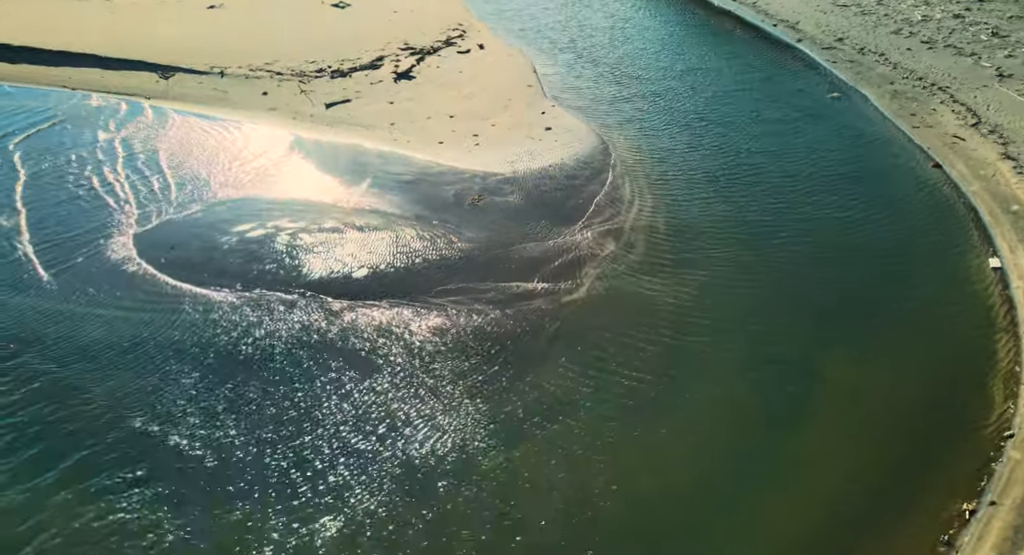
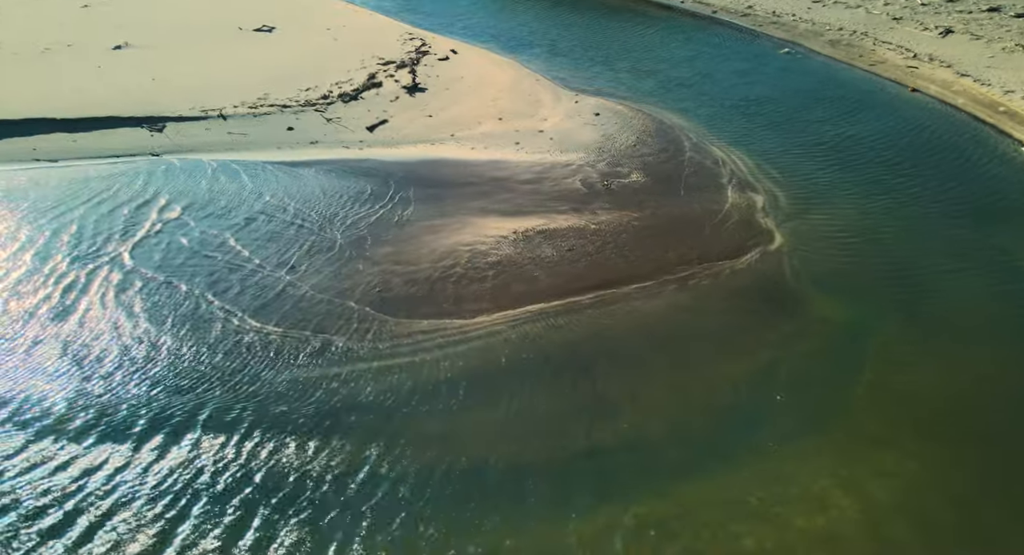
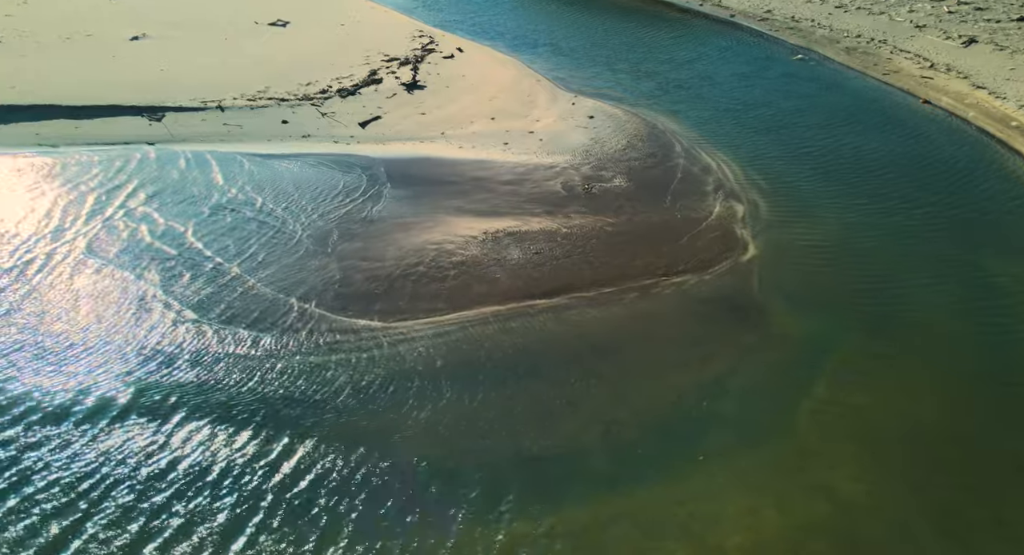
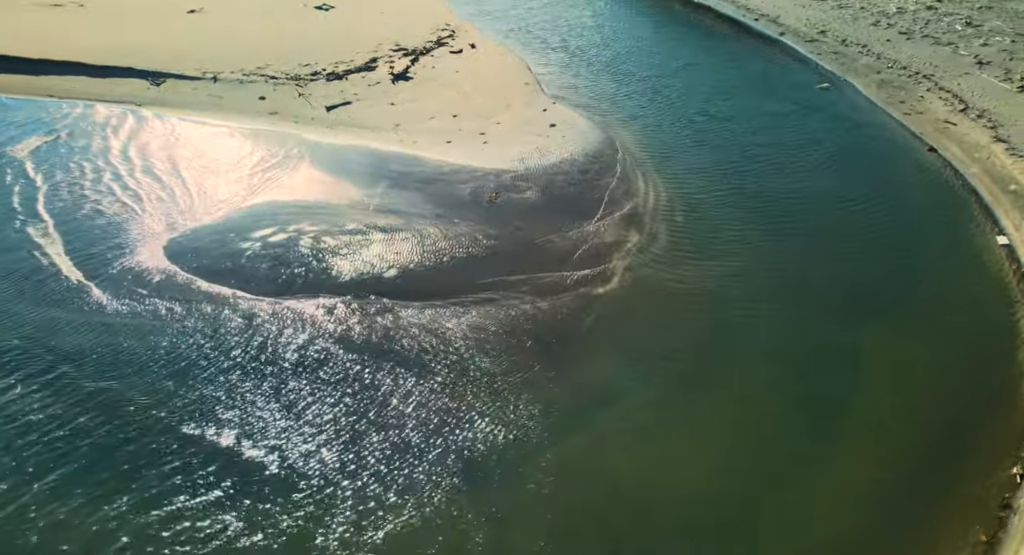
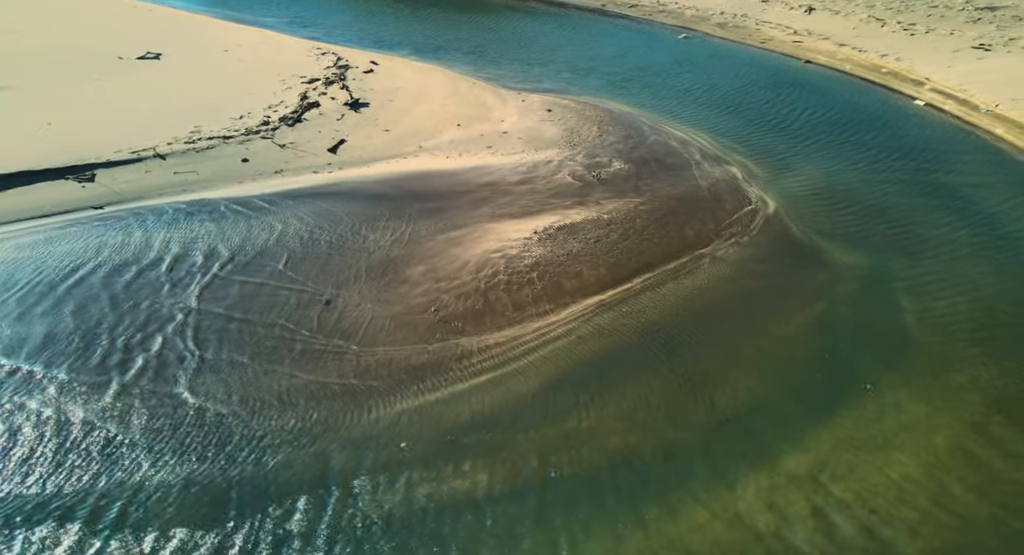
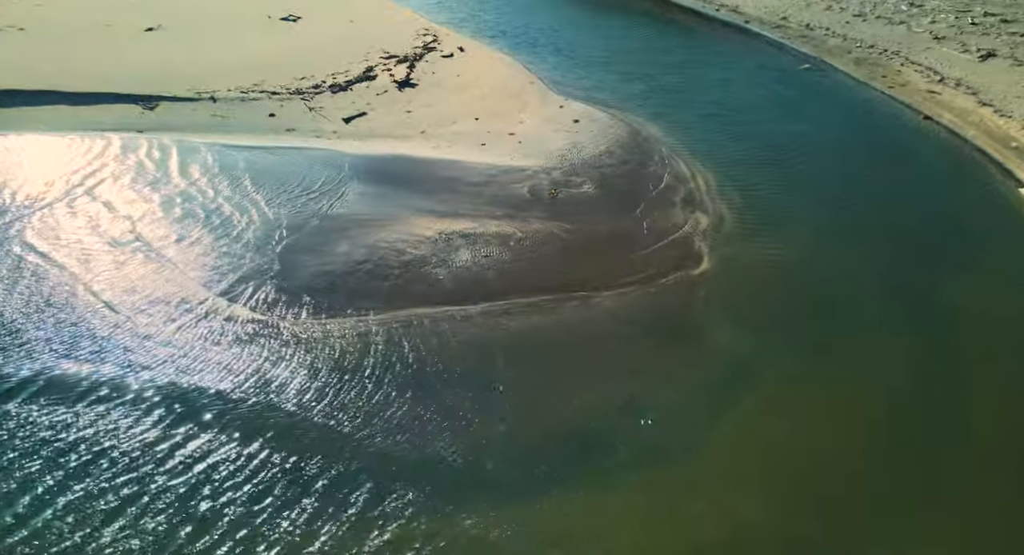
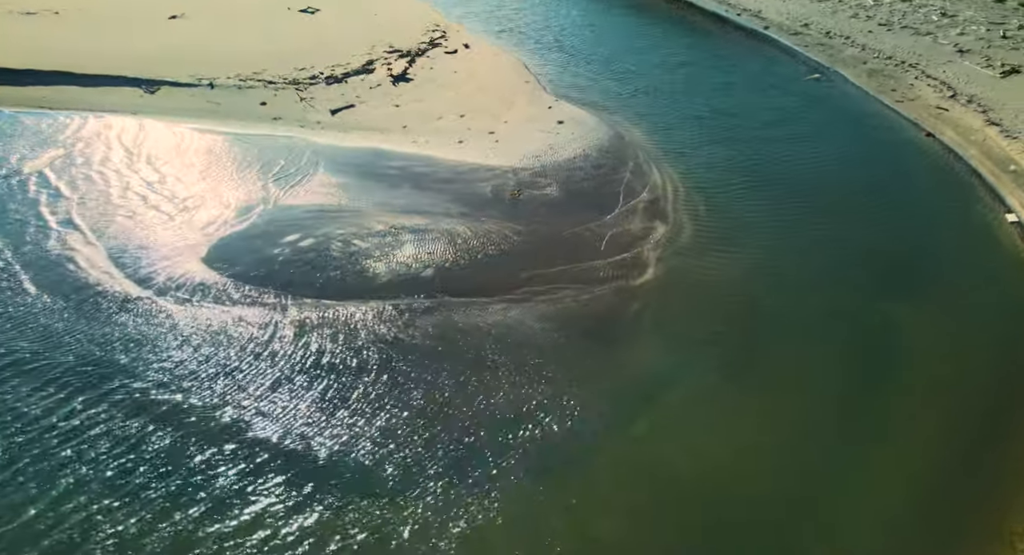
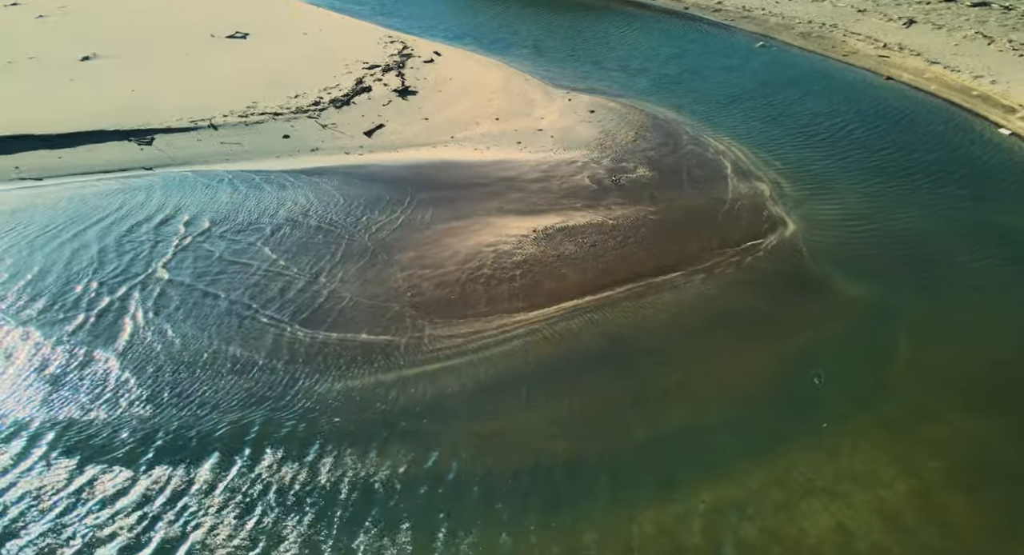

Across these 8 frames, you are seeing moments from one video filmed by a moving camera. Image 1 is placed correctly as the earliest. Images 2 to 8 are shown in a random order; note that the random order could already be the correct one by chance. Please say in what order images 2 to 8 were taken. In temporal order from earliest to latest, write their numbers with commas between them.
4, 7, 6, 3, 2, 8, 5
